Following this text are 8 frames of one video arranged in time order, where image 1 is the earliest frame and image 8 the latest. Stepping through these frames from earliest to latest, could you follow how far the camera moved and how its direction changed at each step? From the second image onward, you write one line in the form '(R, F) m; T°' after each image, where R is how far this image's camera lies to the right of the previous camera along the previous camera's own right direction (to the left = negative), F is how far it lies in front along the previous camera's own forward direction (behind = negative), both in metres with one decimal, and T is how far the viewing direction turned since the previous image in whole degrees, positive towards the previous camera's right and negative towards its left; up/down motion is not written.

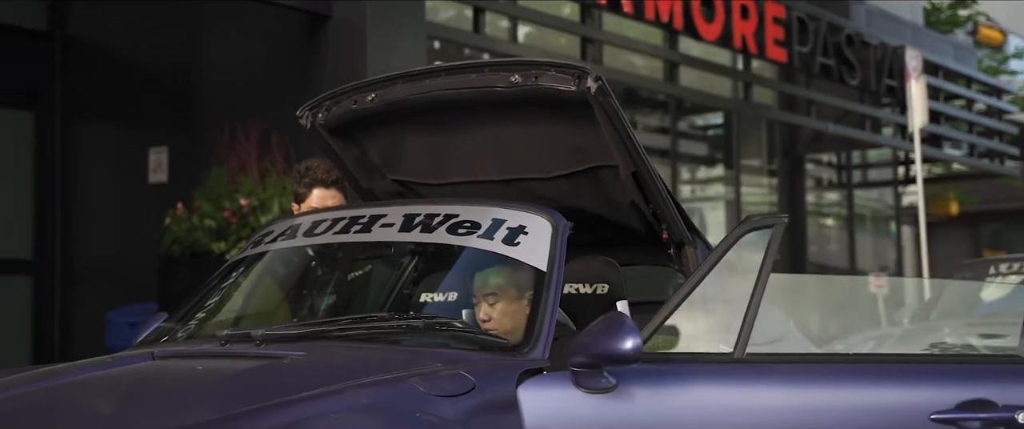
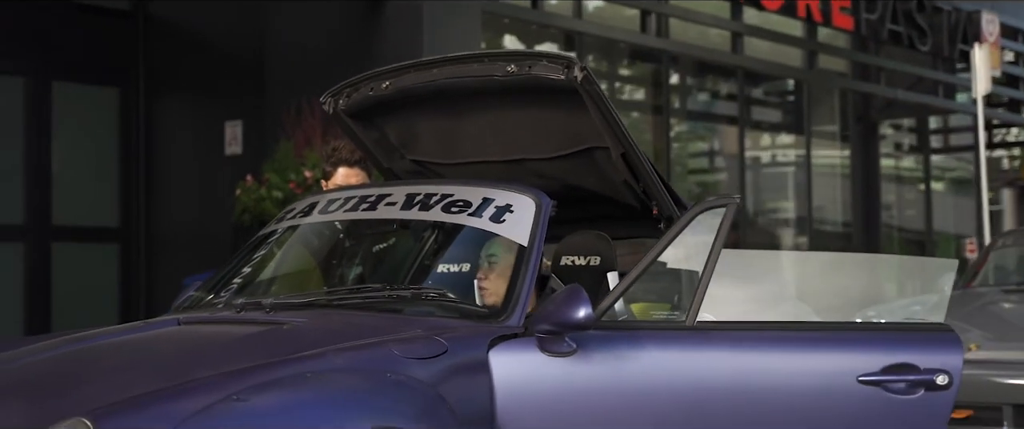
(+0.3, -0.3) m; -4°
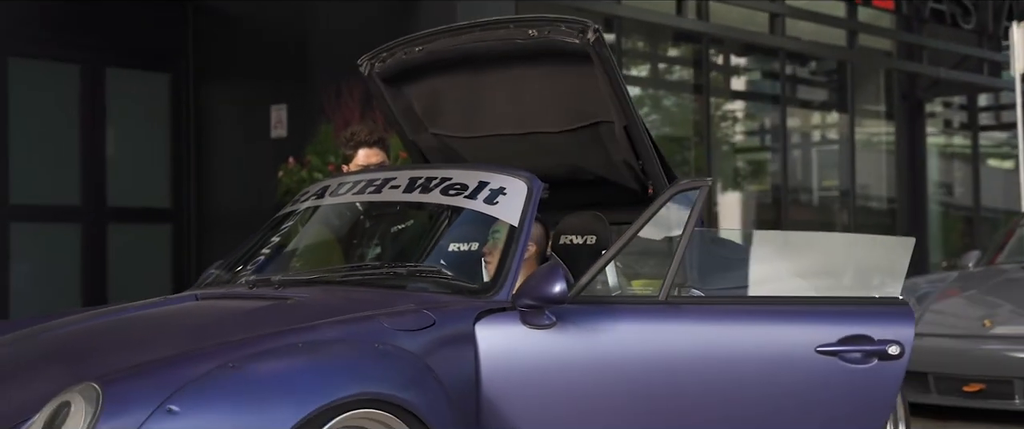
(+0.2, -0.2) m; -3°
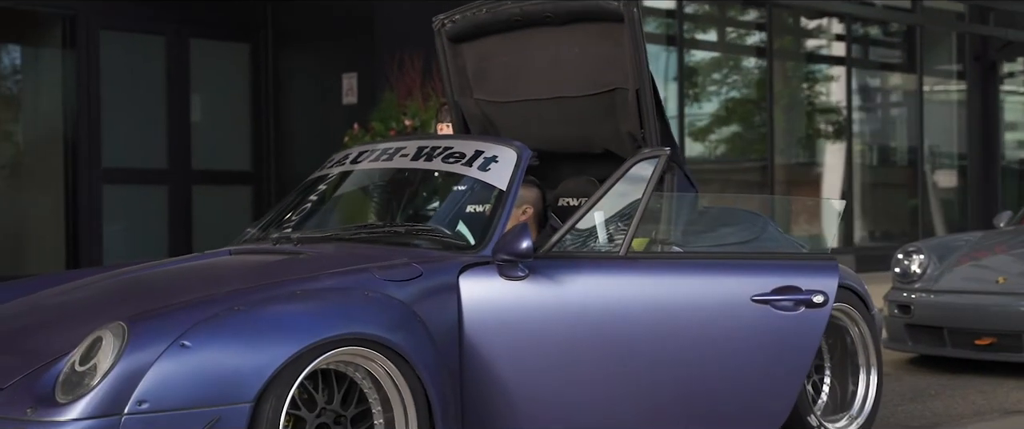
(+0.3, -0.4) m; -4°
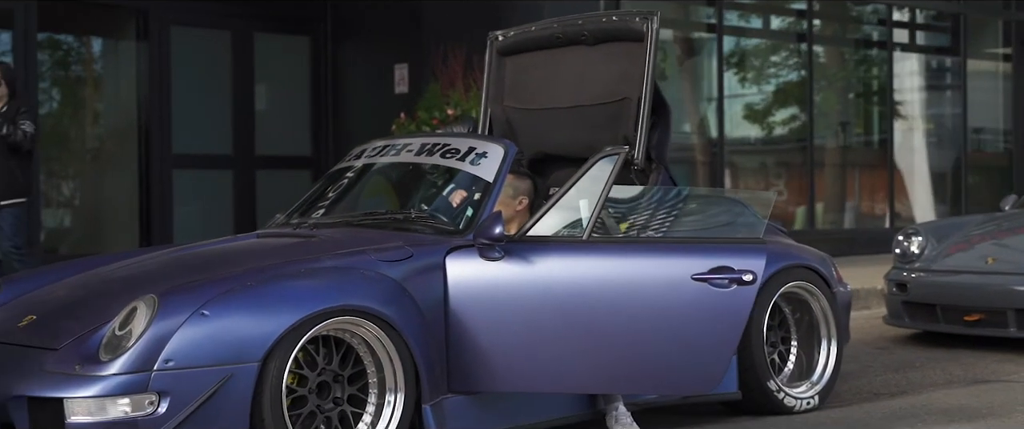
(+0.3, -0.6) m; -3°
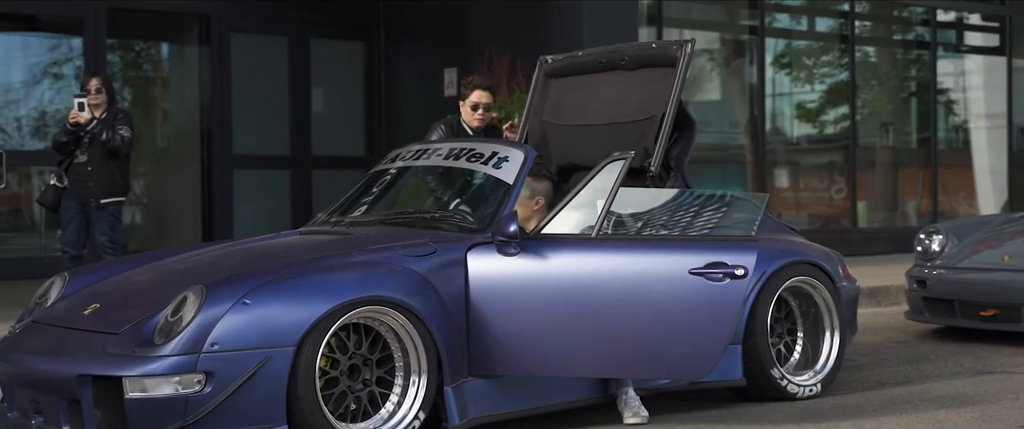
(+0.2, -0.4) m; -3°
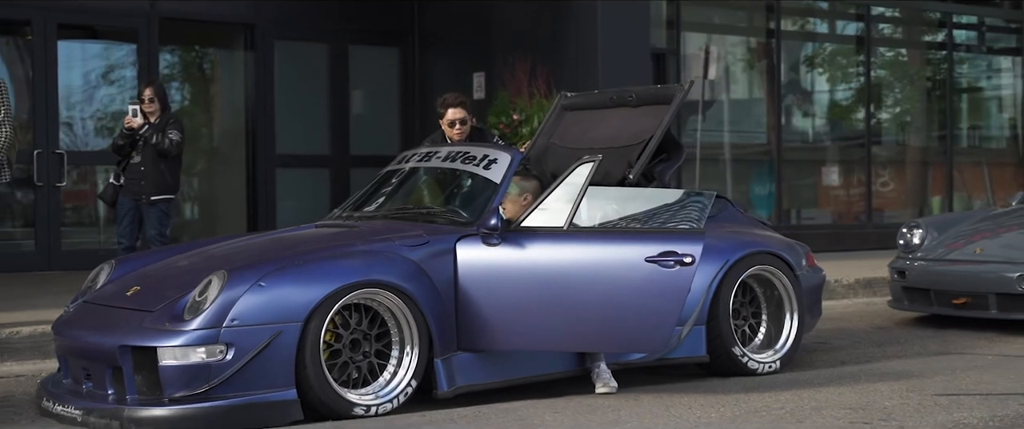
(+0.3, -0.7) m; -2°
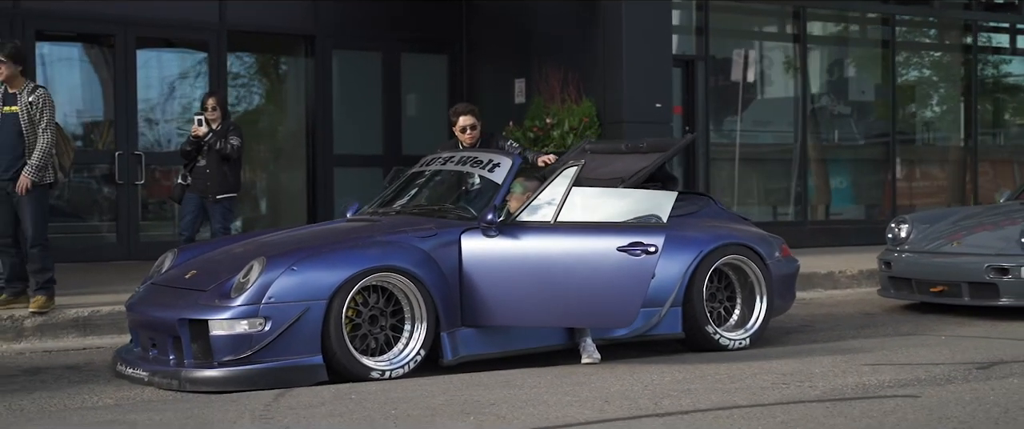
(+0.4, -0.9) m; -3°
